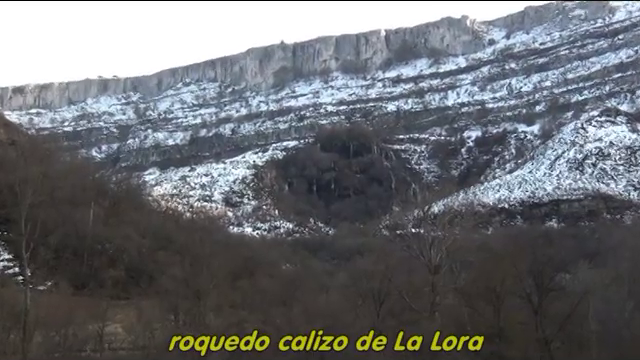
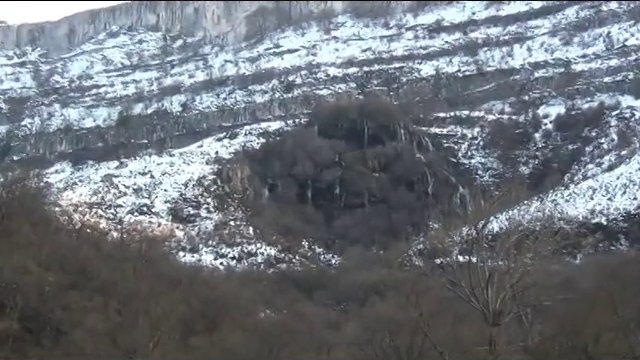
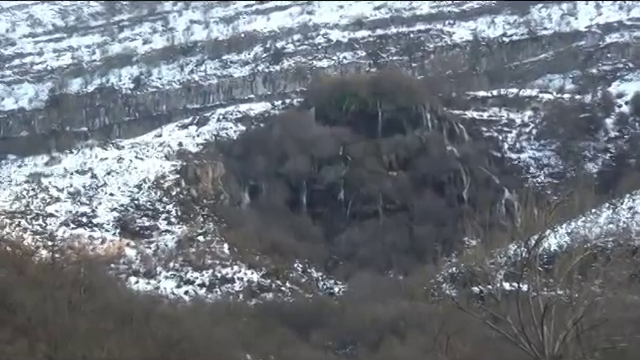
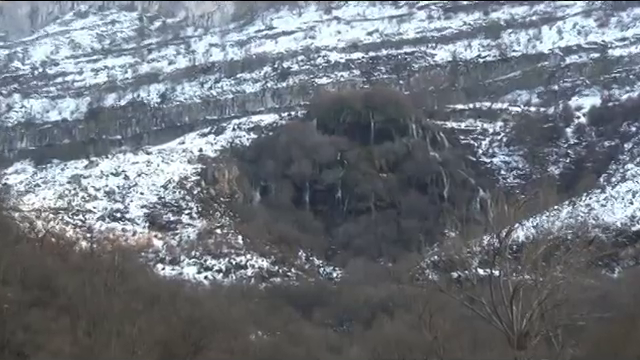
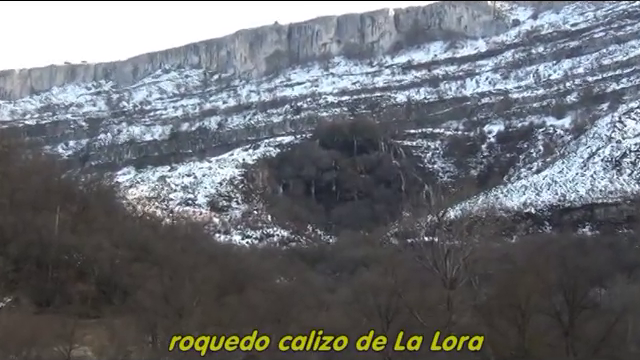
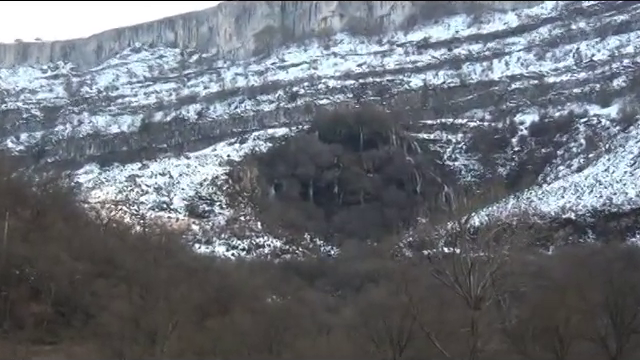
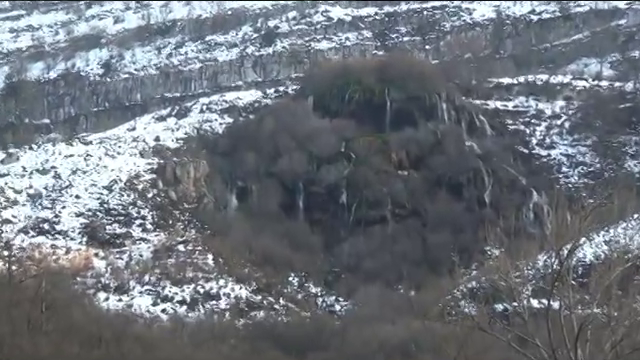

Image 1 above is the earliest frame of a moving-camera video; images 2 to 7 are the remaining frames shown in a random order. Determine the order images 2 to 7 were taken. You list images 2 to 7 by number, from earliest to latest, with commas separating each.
5, 6, 2, 4, 3, 7
